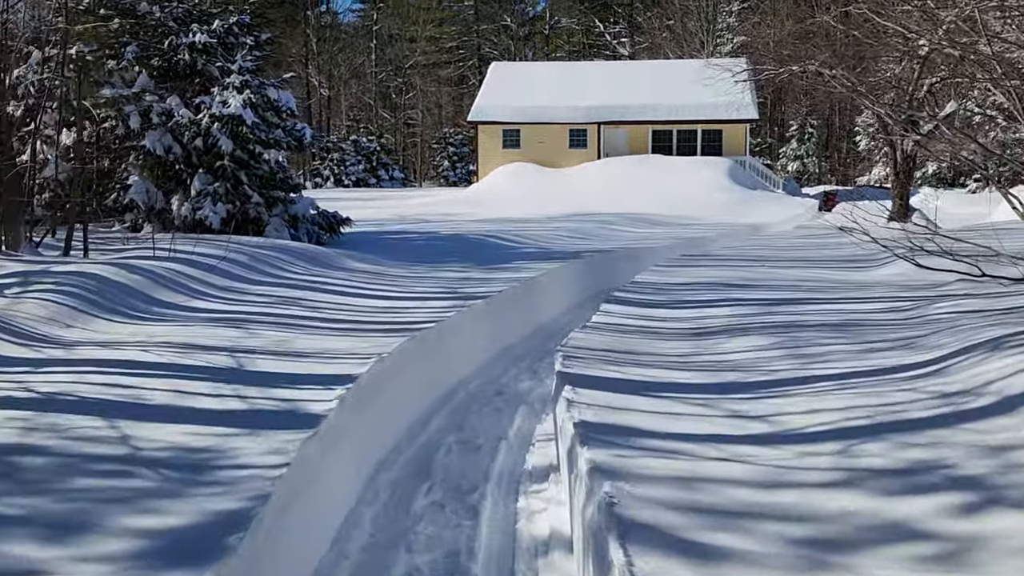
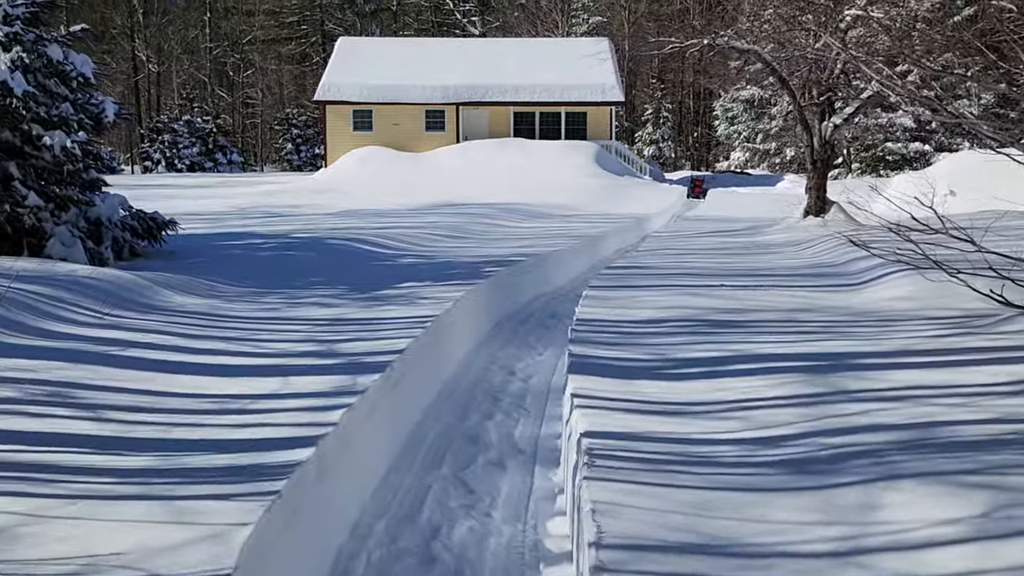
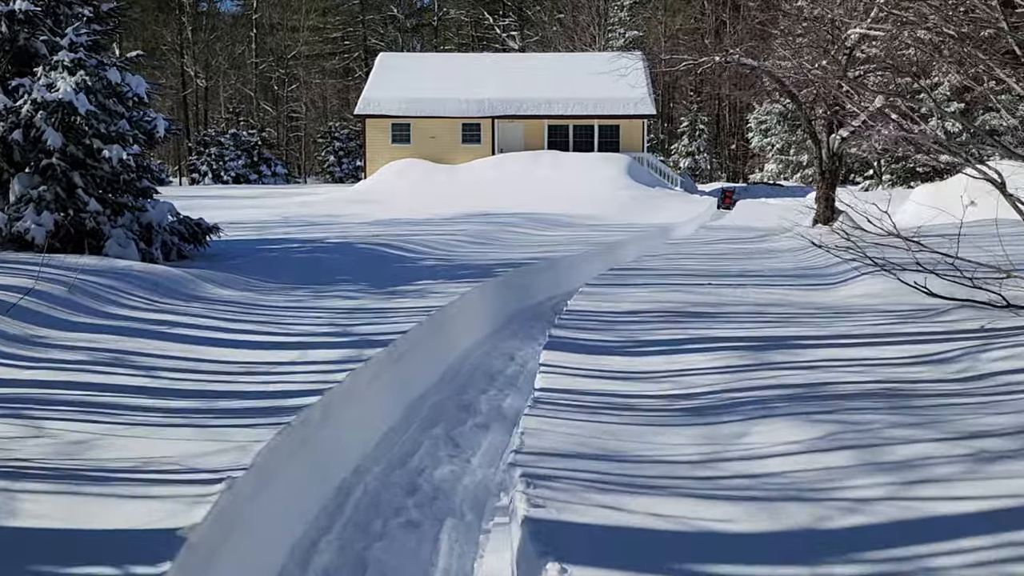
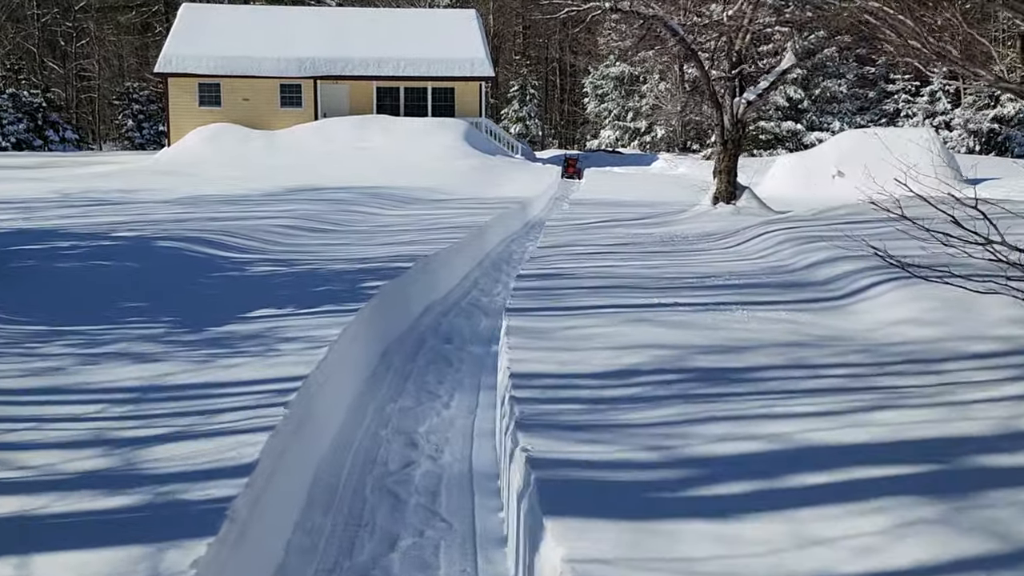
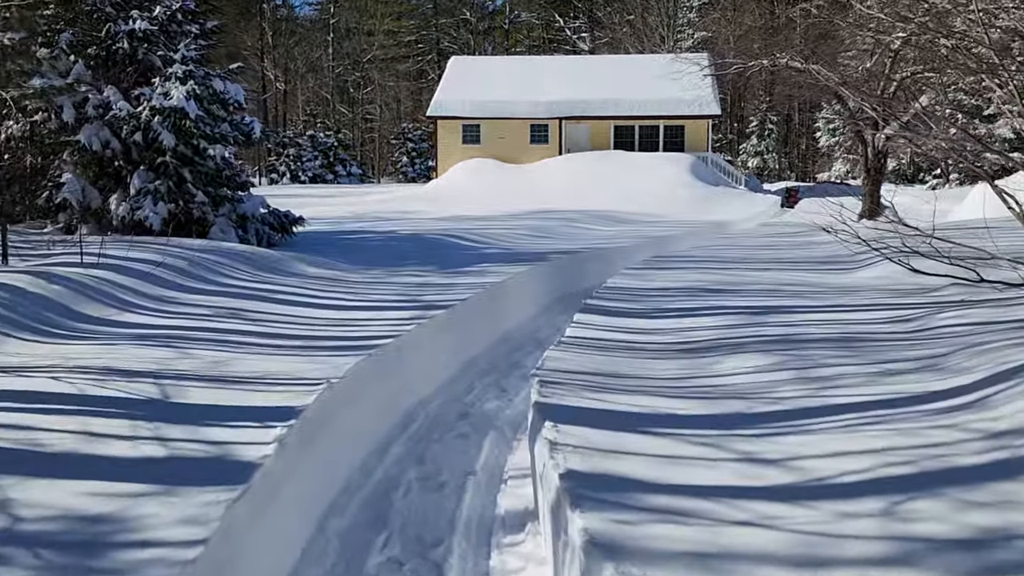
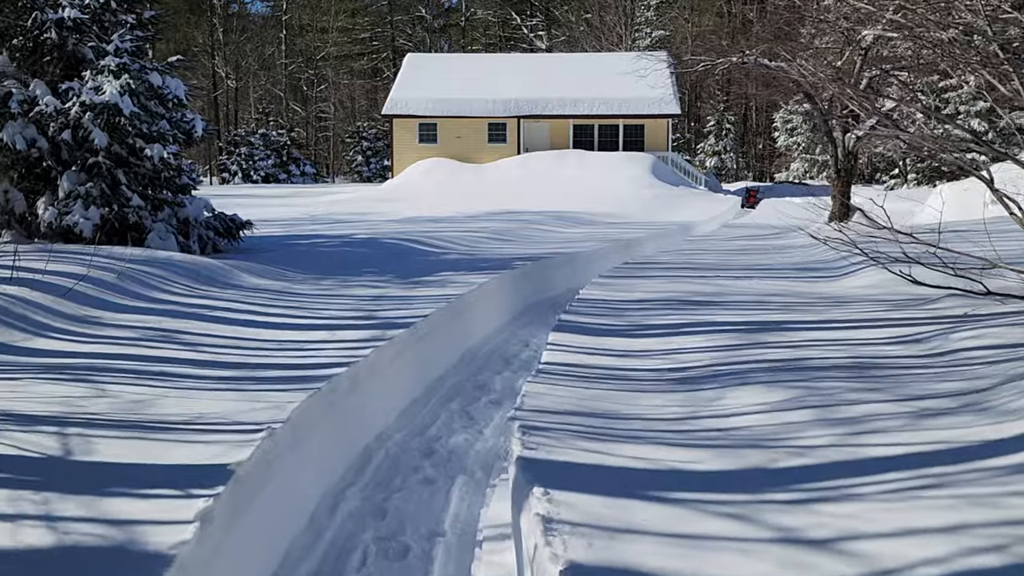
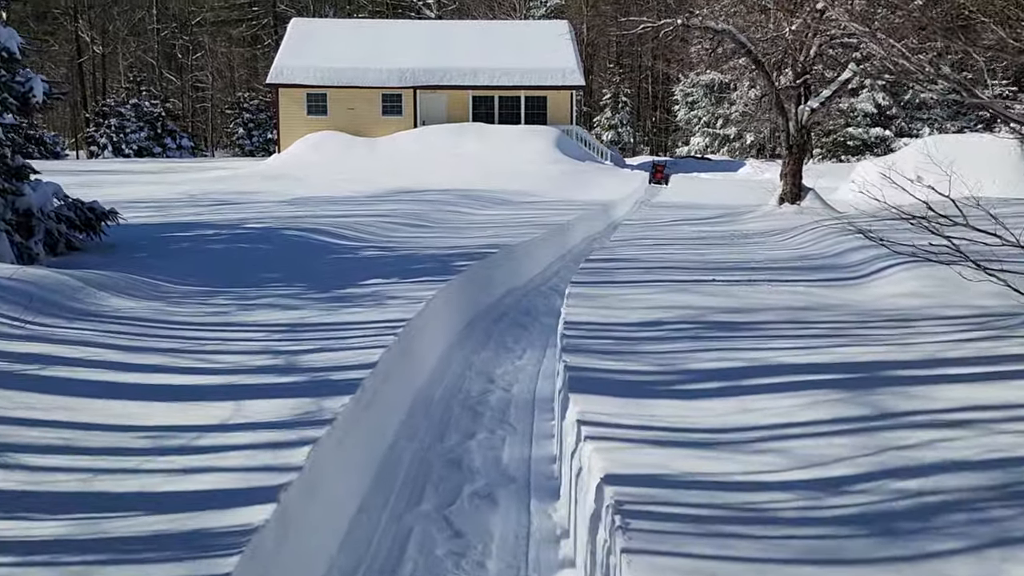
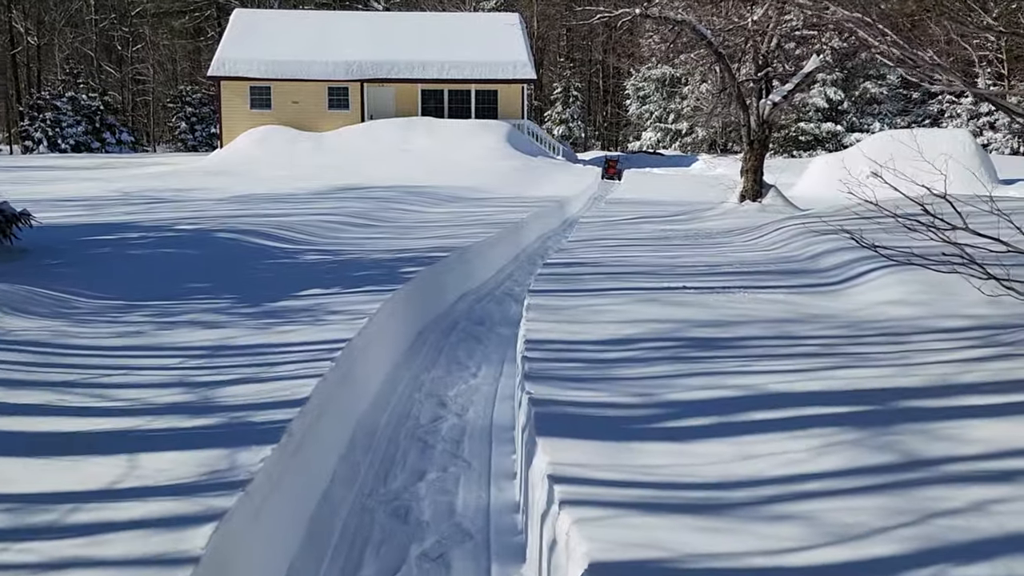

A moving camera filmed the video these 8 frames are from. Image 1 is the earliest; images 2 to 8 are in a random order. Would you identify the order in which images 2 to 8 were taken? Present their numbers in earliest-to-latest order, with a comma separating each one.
5, 6, 3, 2, 7, 8, 4
